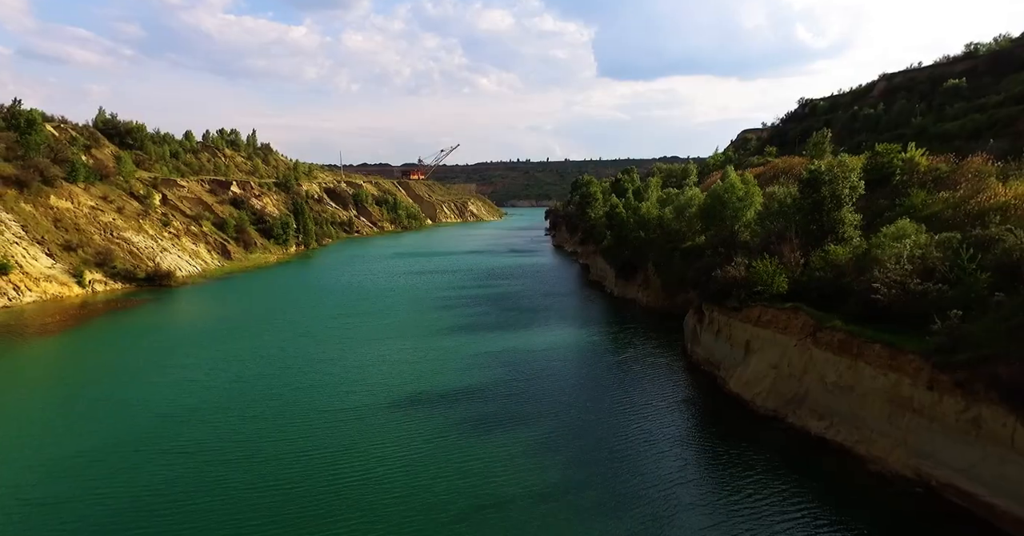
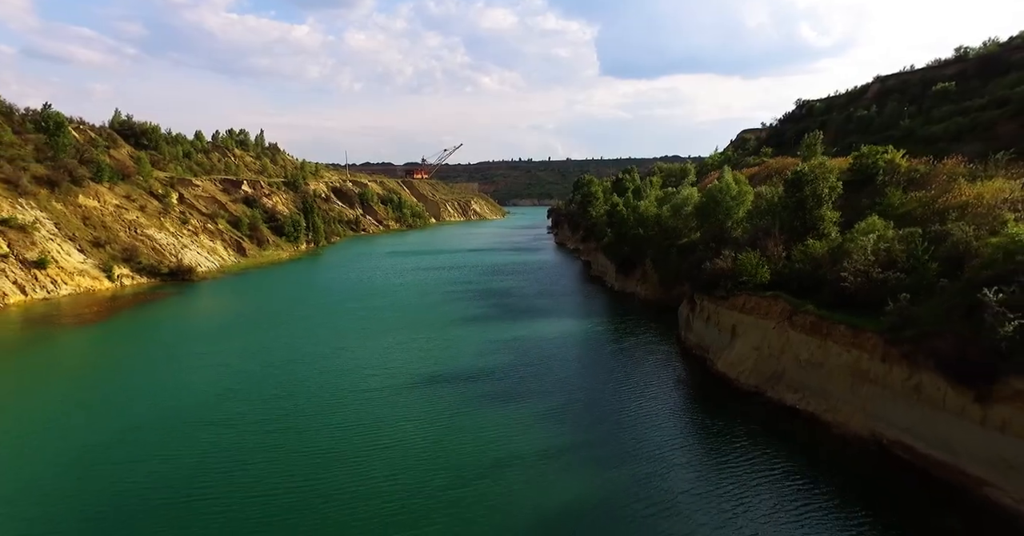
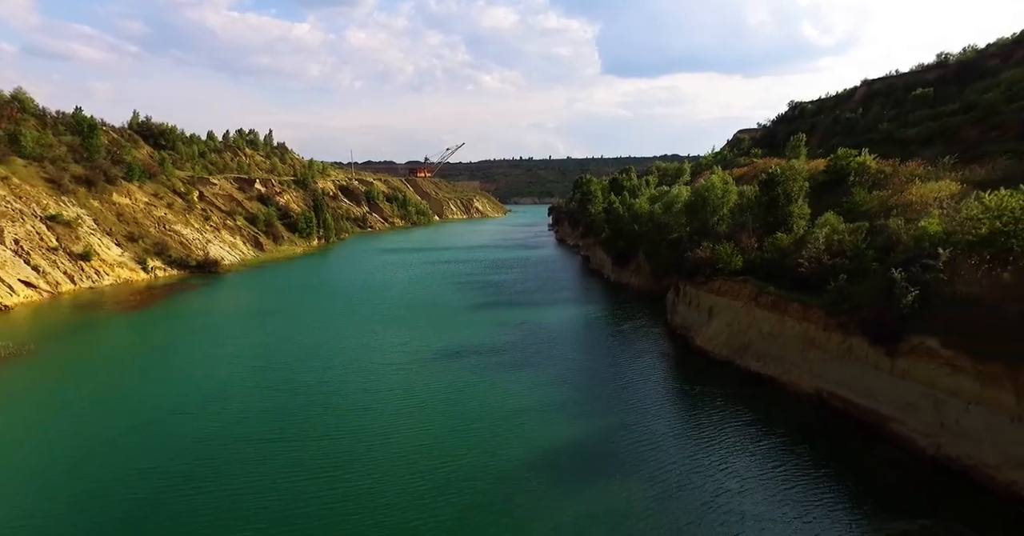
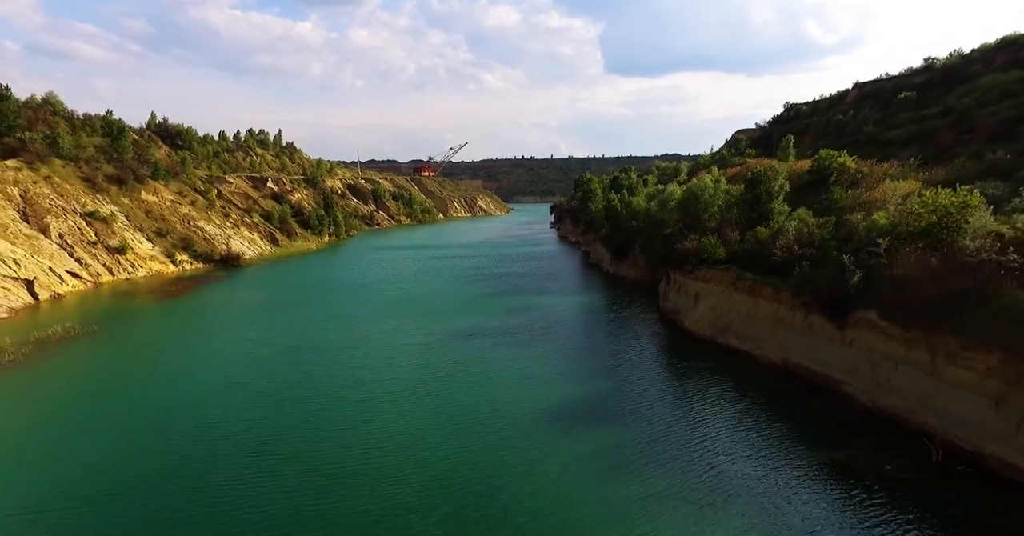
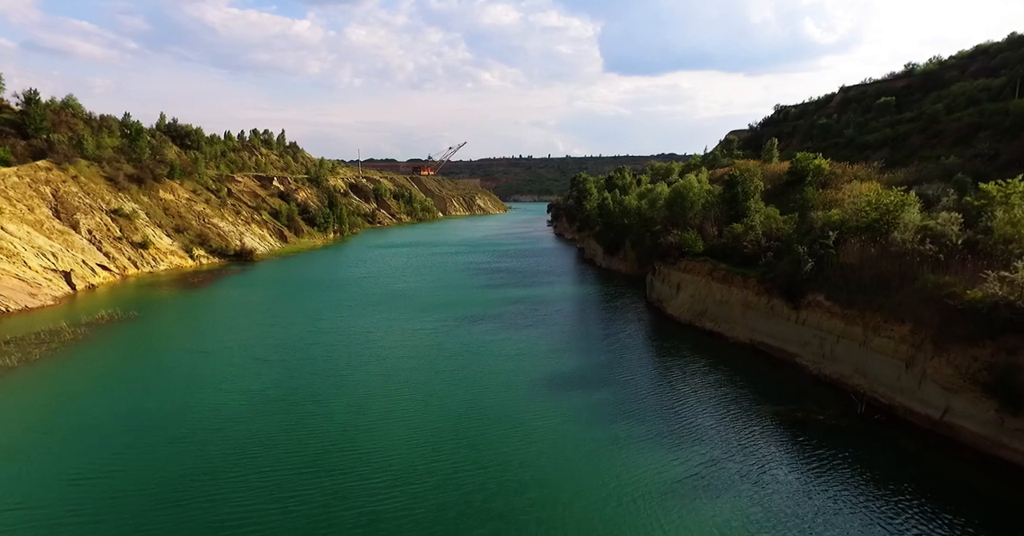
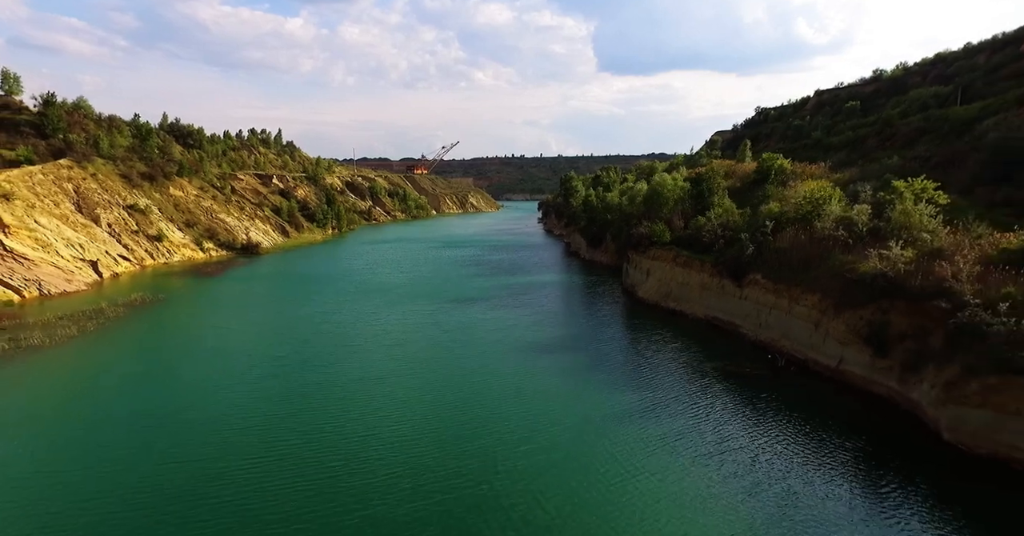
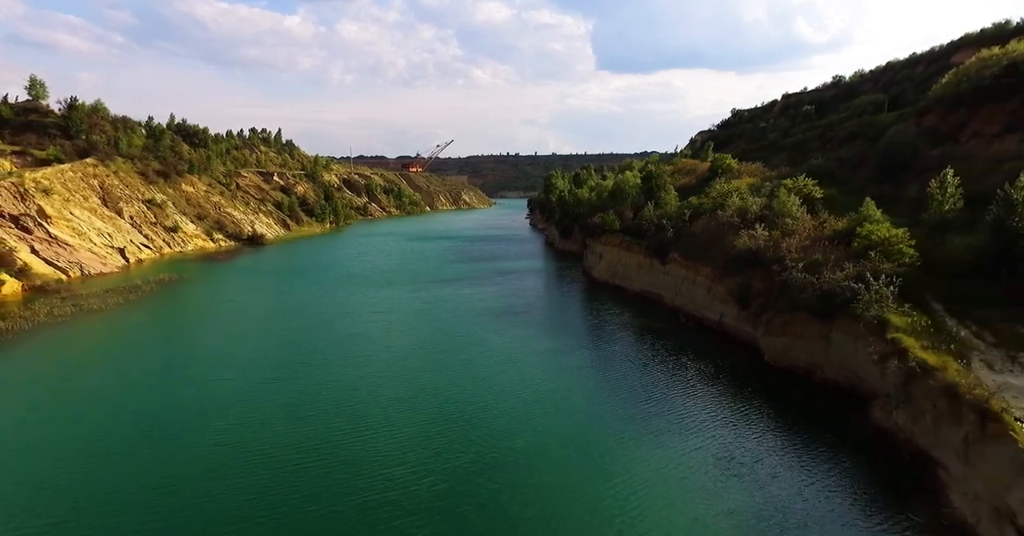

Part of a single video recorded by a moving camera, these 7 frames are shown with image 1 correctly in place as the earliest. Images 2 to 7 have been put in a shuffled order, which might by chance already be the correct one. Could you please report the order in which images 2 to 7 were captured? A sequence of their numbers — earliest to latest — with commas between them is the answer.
2, 3, 4, 5, 6, 7
